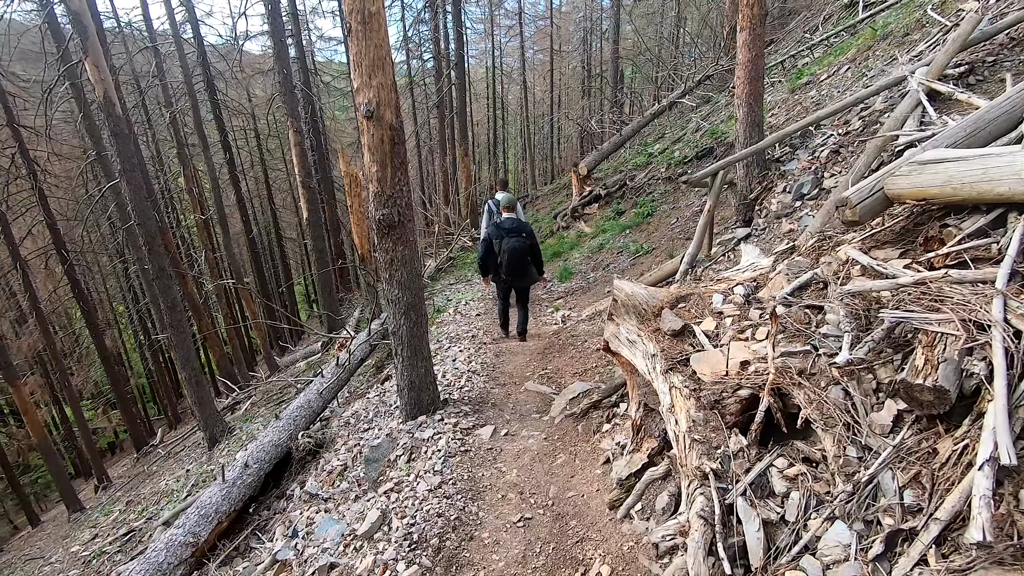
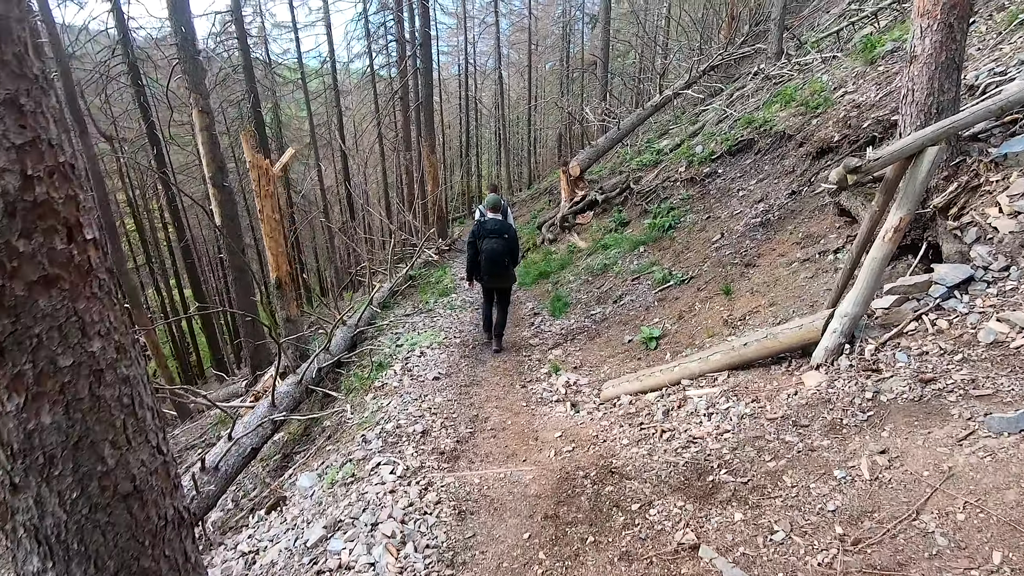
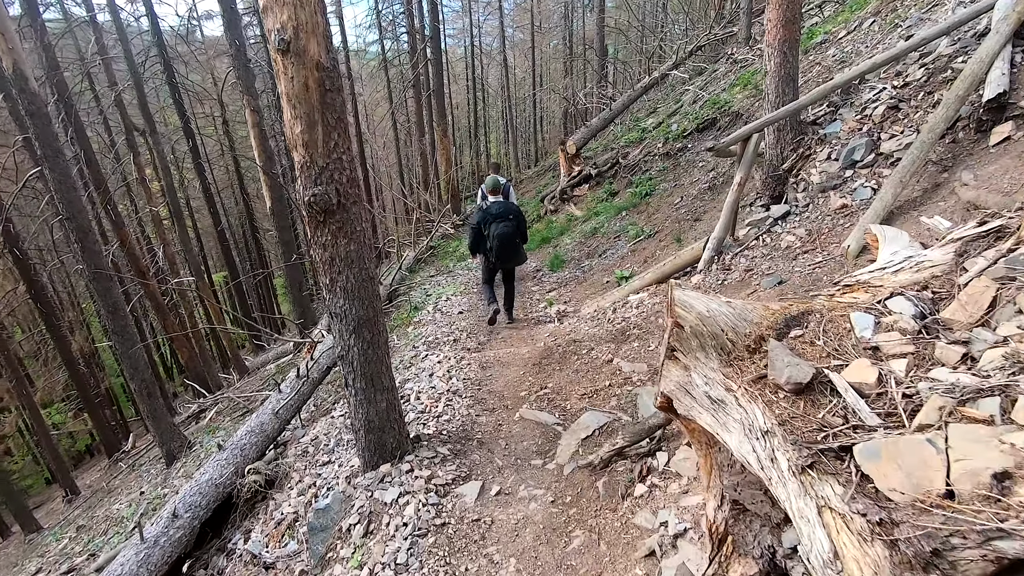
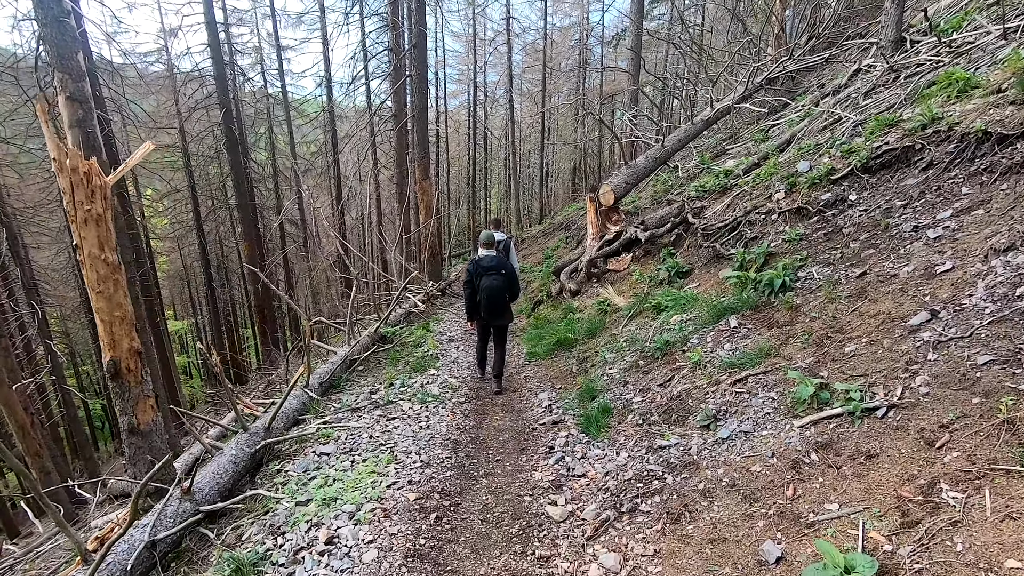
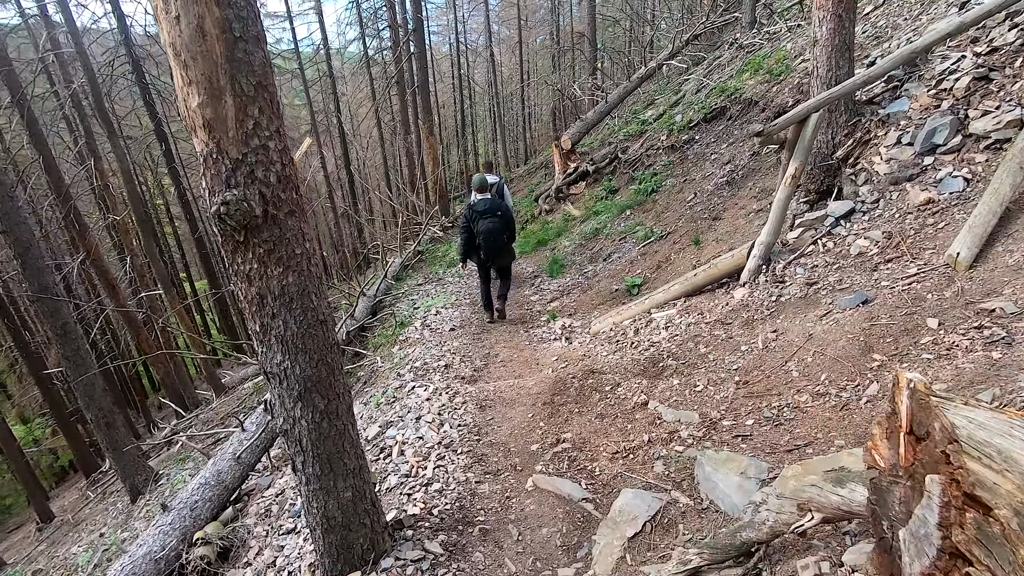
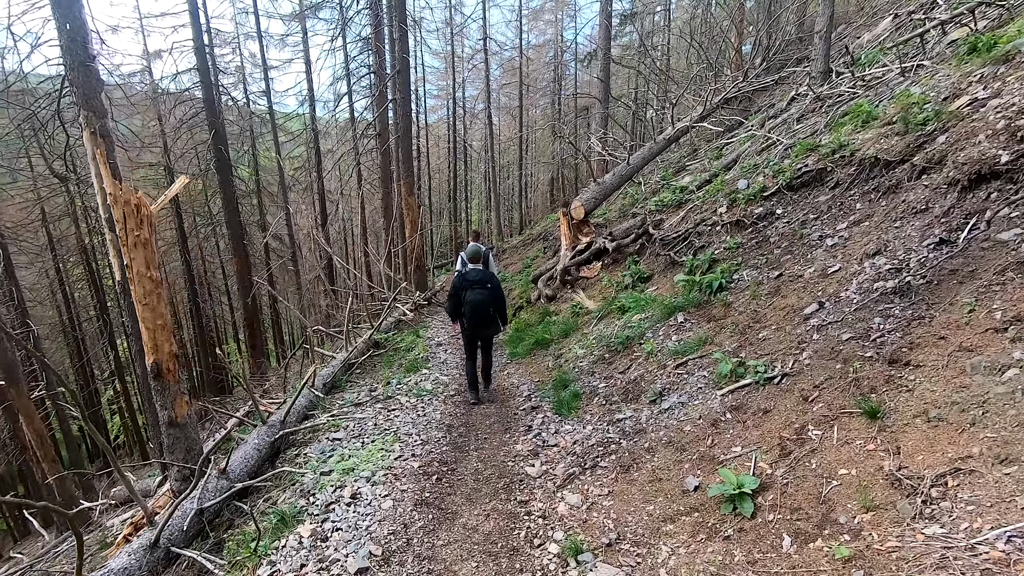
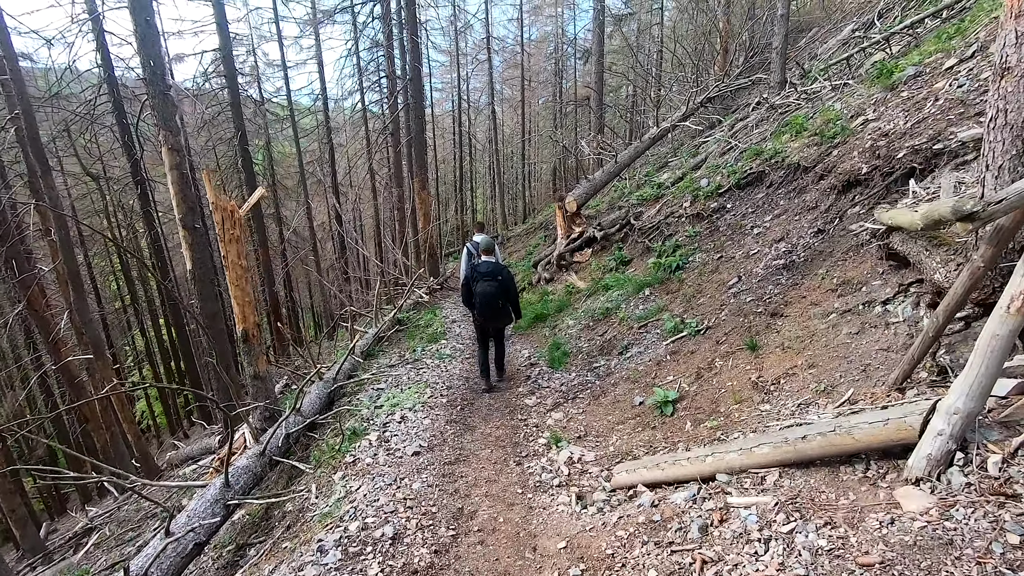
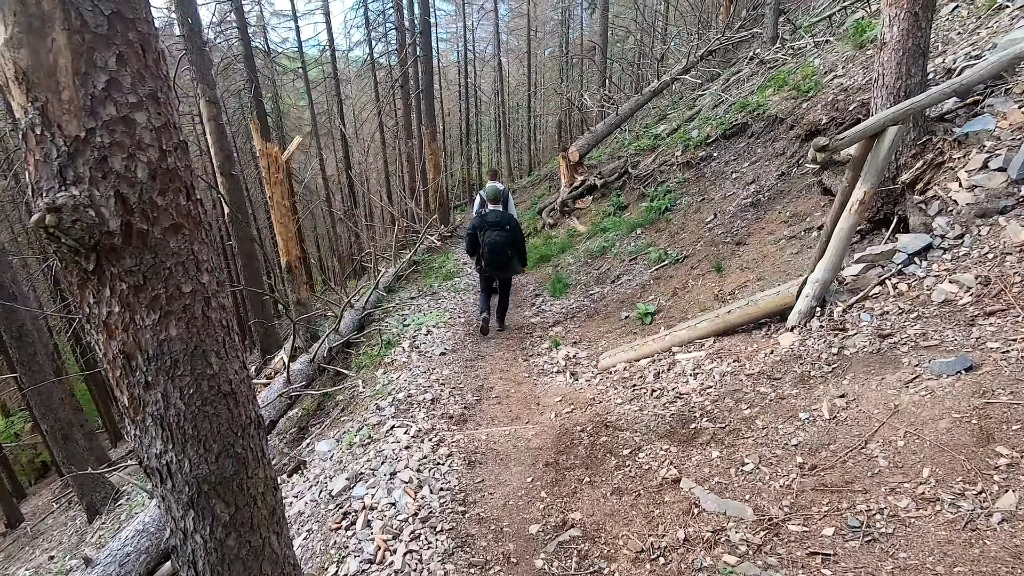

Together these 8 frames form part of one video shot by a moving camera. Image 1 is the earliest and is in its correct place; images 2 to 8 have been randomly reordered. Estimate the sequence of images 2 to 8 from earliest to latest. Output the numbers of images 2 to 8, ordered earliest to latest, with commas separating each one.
3, 5, 8, 2, 7, 6, 4
